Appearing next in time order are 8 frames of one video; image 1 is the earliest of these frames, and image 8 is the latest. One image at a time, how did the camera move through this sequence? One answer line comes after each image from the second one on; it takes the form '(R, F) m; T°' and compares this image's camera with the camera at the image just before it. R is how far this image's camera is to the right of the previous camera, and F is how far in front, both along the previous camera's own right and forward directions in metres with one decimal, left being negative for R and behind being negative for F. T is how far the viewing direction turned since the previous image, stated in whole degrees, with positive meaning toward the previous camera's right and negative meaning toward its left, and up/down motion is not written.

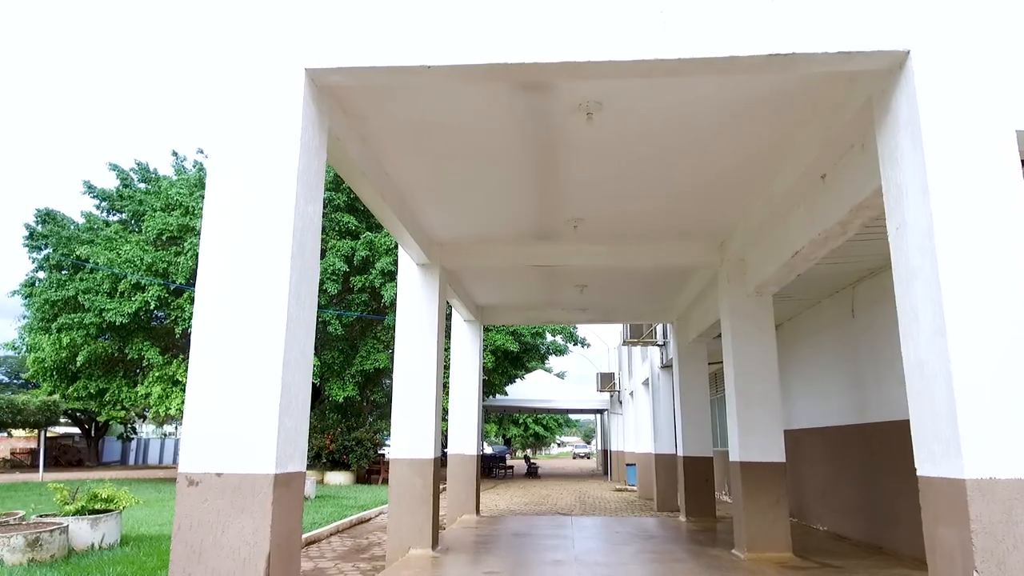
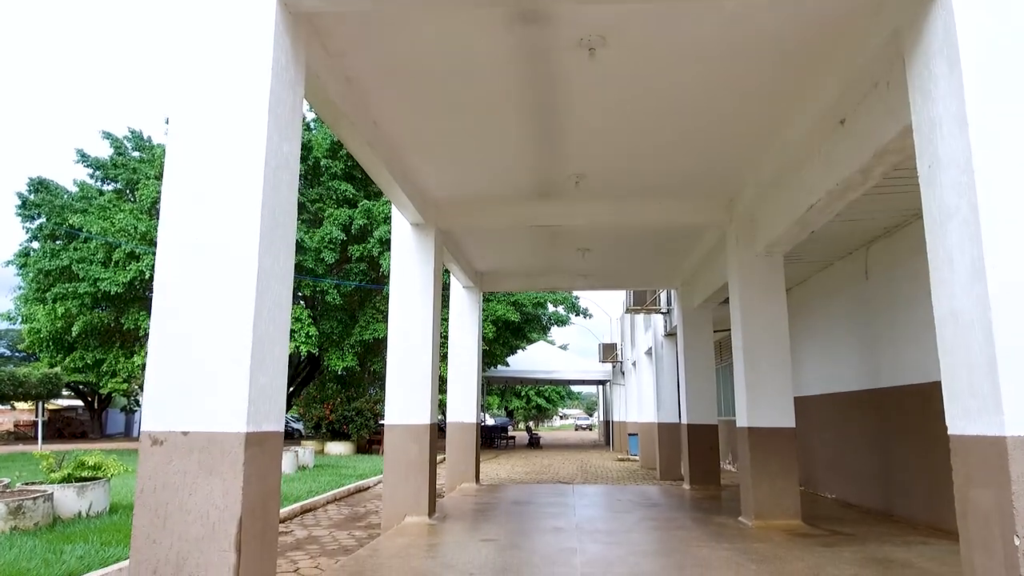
(0.0, +0.3) m; 0°
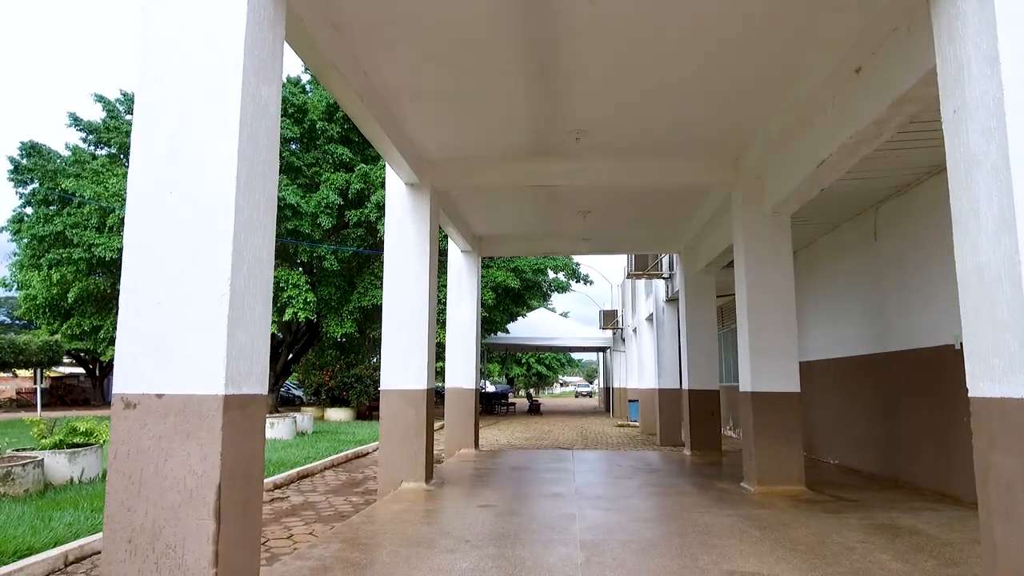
(0.0, +0.2) m; 0°
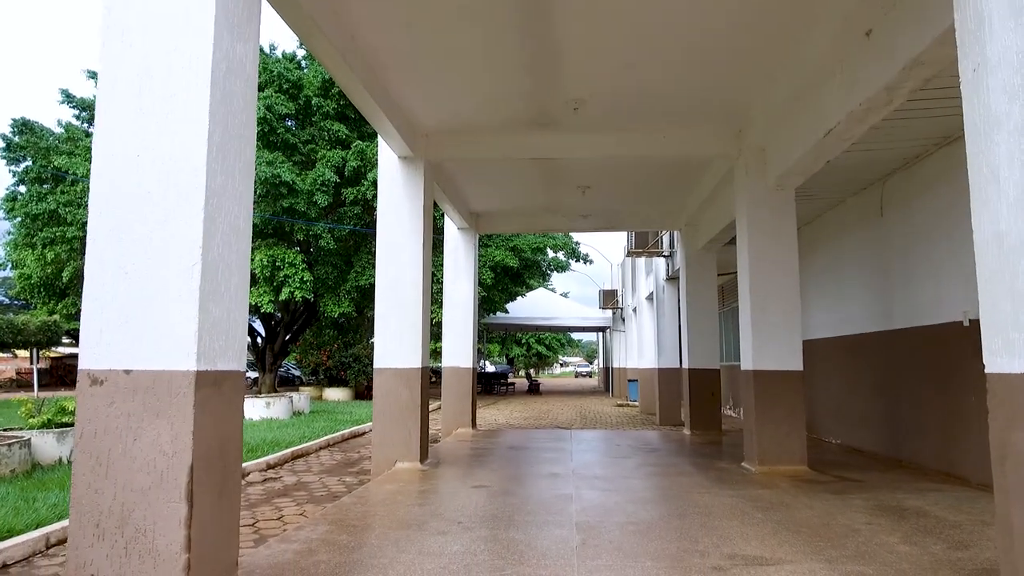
(0.0, +0.2) m; 0°
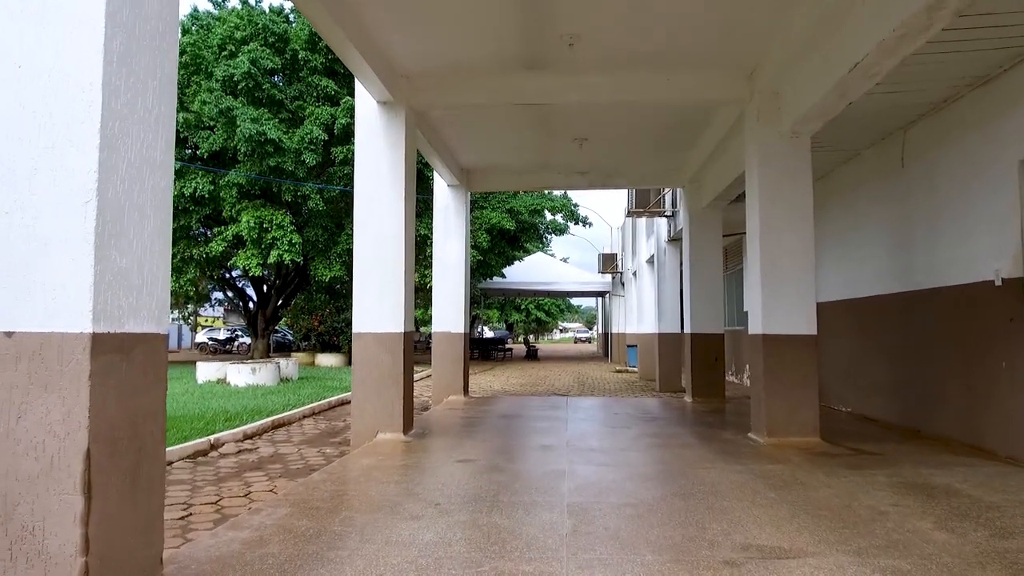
(+0.1, +0.5) m; 0°
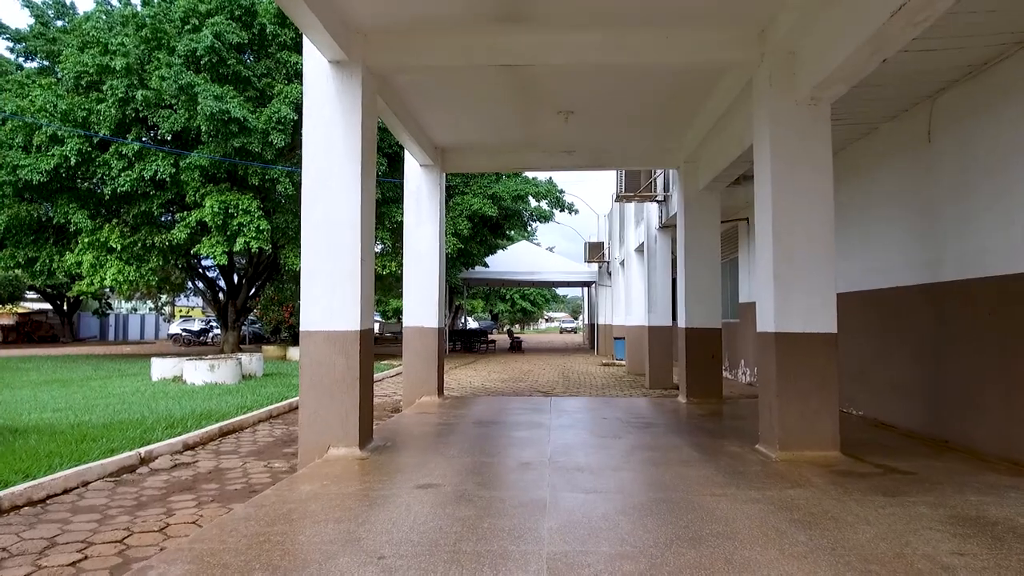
(+0.1, +0.8) m; +1°
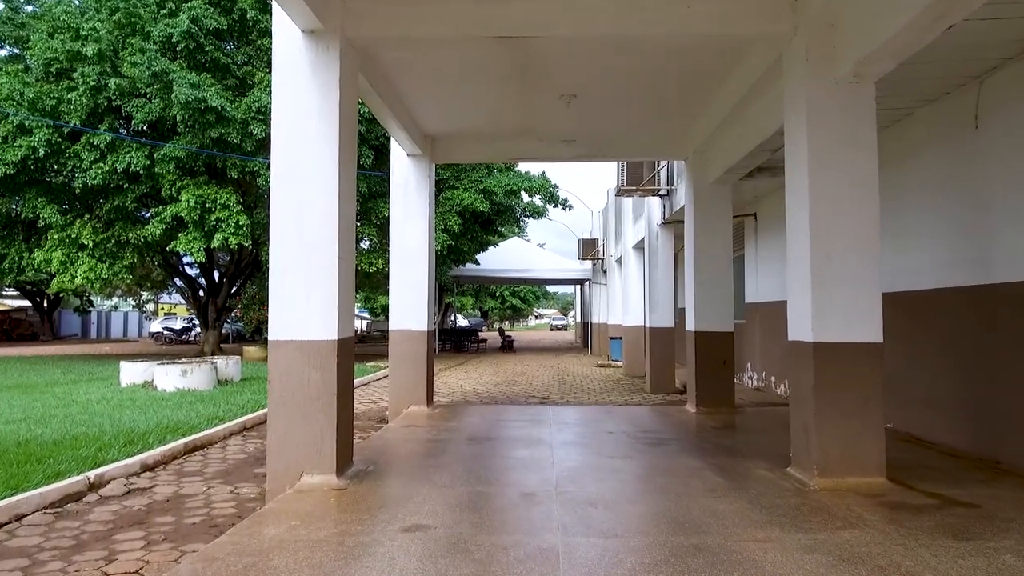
(-0.1, +0.6) m; +1°
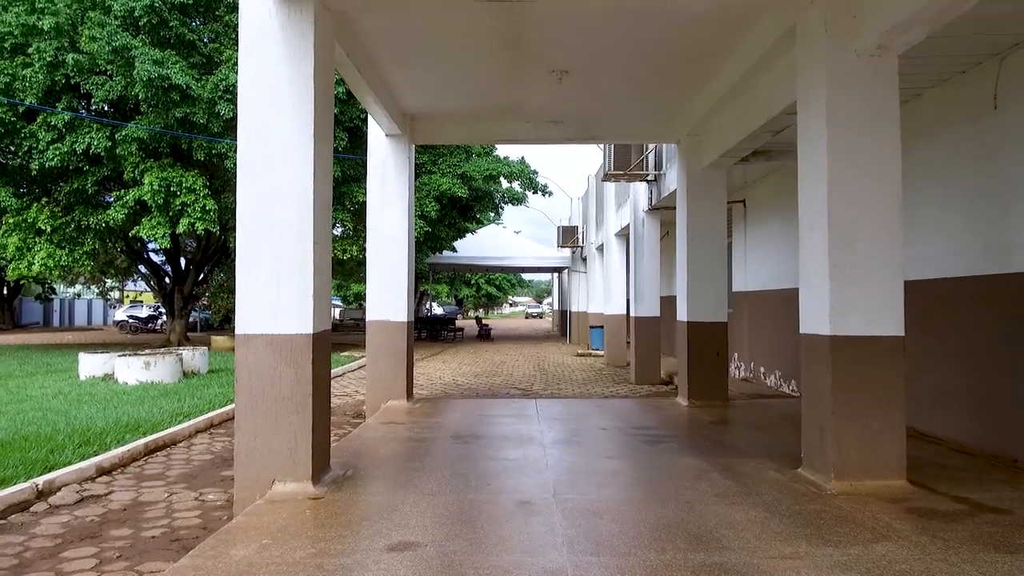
(-0.1, +0.4) m; +2°
